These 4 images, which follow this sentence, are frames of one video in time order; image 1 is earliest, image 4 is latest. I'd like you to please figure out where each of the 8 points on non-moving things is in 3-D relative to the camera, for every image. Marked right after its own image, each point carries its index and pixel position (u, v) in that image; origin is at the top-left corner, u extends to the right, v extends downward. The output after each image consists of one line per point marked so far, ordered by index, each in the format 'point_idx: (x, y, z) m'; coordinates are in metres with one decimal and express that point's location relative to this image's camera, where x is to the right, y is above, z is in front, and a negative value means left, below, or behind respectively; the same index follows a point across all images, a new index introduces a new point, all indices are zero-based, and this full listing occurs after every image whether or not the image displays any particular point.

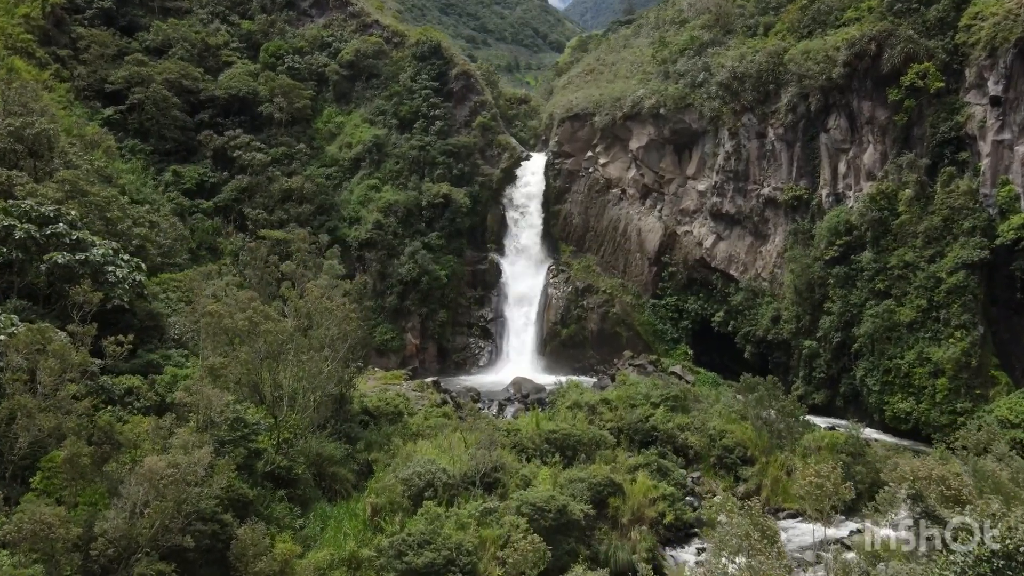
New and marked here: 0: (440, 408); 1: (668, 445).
0: (-2.3, -3.7, +19.3) m
1: (+4.2, -4.2, +16.7) m
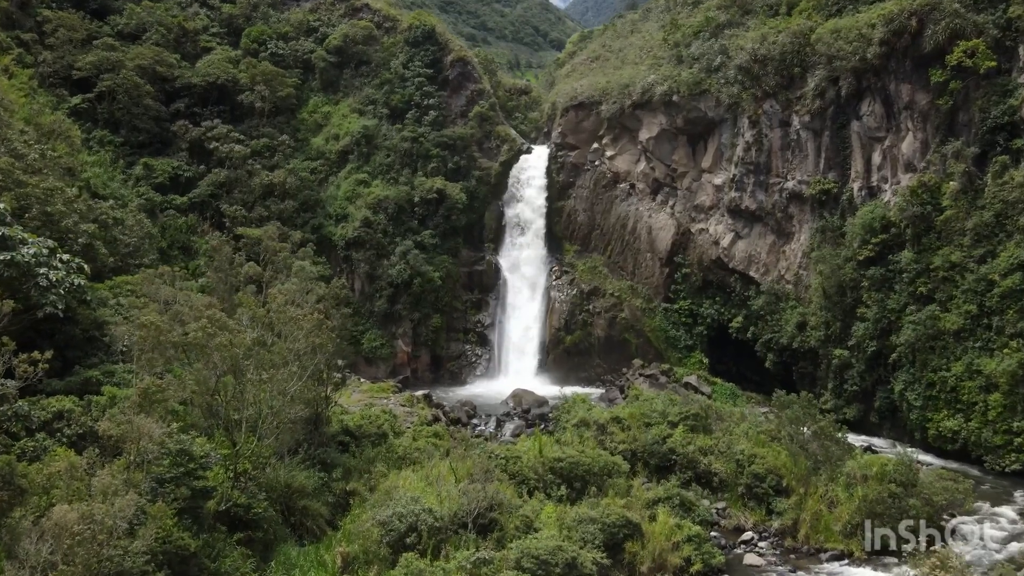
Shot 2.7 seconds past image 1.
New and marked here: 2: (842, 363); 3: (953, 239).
0: (-2.3, -3.8, +17.2) m
1: (+4.2, -4.3, +14.7) m
2: (+10.2, -2.3, +19.2) m
3: (+12.0, +1.3, +16.9) m
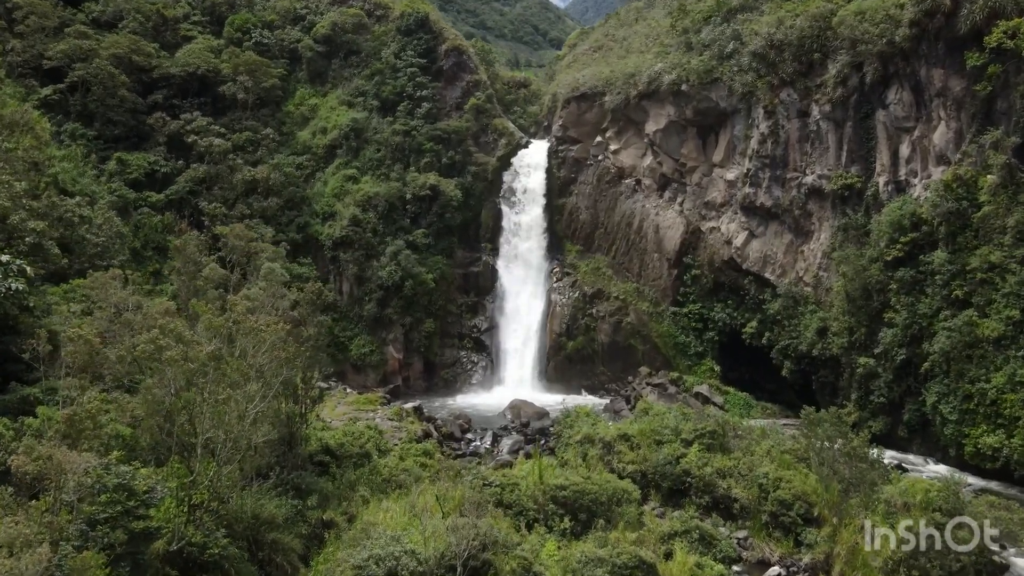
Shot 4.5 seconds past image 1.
0: (-2.3, -3.9, +15.7) m
1: (+4.1, -4.4, +13.2) m
2: (+10.1, -2.4, +17.7) m
3: (+11.9, +1.2, +15.4) m
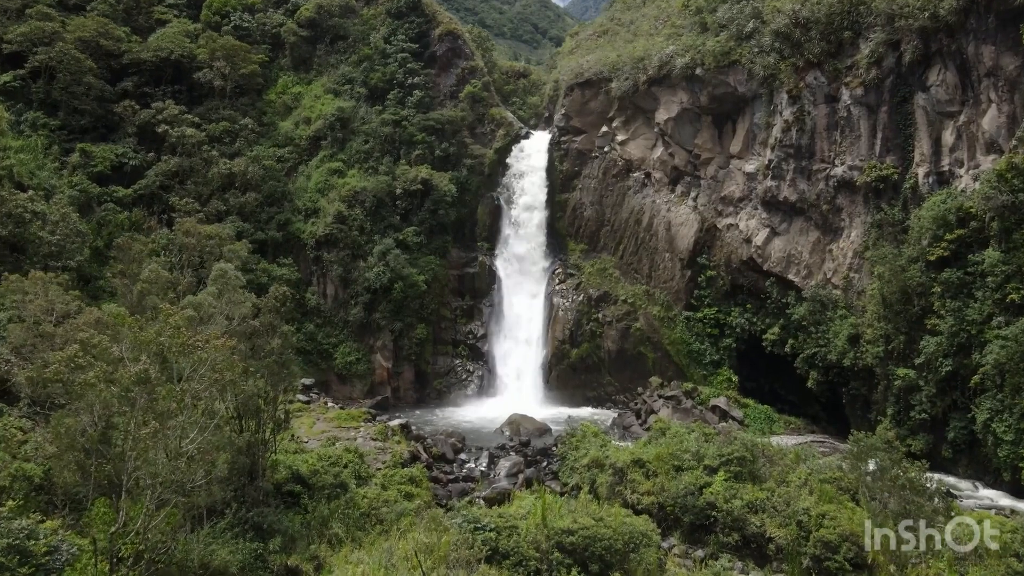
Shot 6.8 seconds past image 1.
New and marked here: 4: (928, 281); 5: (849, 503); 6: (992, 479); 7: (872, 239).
0: (-2.4, -4.0, +13.9) m
1: (+4.1, -4.5, +11.3) m
2: (+10.1, -2.5, +15.8) m
3: (+11.9, +1.2, +13.6) m
4: (+10.4, +0.2, +15.5) m
5: (+6.3, -3.9, +11.5) m
6: (+11.1, -4.4, +14.3) m
7: (+10.0, +1.4, +17.2) m
